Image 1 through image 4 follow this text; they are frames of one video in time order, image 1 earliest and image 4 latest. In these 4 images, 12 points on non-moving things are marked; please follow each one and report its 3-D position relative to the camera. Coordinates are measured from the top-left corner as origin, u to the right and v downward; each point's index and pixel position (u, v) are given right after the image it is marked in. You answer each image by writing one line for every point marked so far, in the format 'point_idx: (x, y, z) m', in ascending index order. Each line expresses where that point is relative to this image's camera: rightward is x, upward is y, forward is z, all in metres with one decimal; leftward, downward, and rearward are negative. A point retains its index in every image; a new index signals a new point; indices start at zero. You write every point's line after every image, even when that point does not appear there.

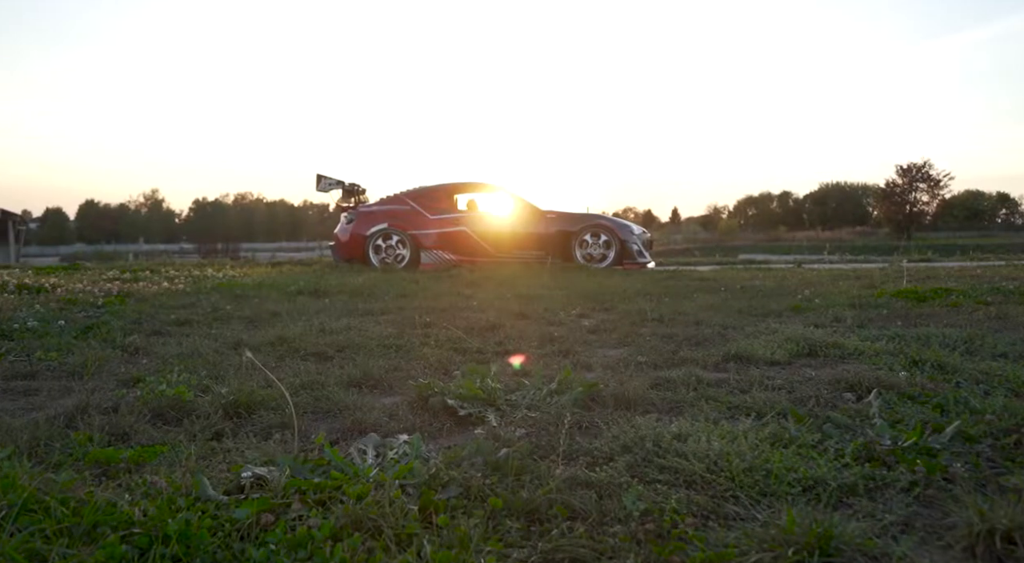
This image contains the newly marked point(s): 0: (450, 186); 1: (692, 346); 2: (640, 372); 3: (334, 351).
0: (-1.2, +1.9, +13.3) m
1: (+1.1, -0.4, +4.2) m
2: (+0.6, -0.5, +3.4) m
3: (-1.1, -0.4, +4.0) m
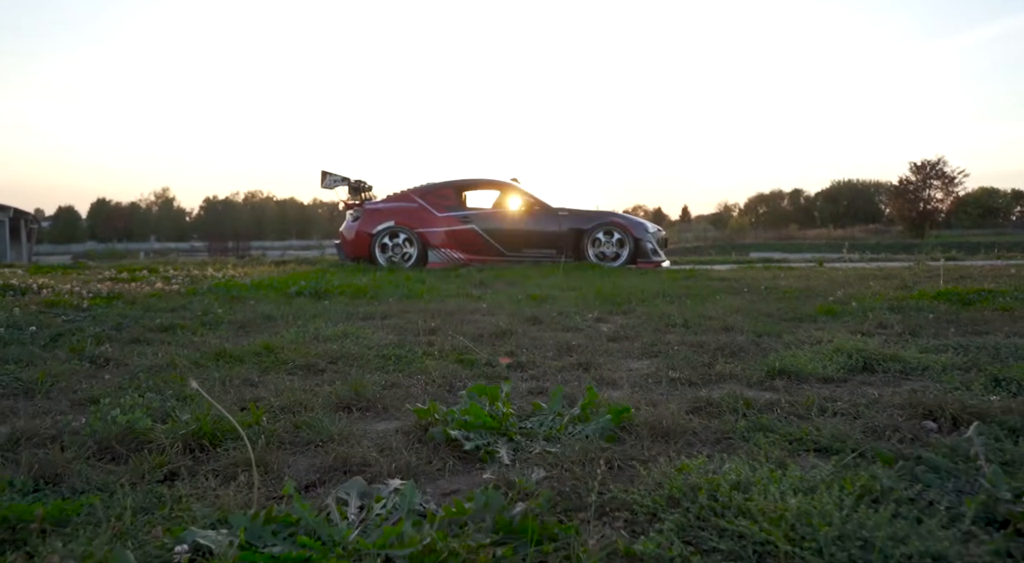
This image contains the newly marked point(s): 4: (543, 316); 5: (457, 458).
0: (-1.0, +1.9, +12.8) m
1: (+1.2, -0.4, +3.8) m
2: (+0.7, -0.5, +2.9) m
3: (-1.0, -0.4, +3.6) m
4: (+0.3, -0.3, +5.8) m
5: (-0.2, -0.6, +2.2) m
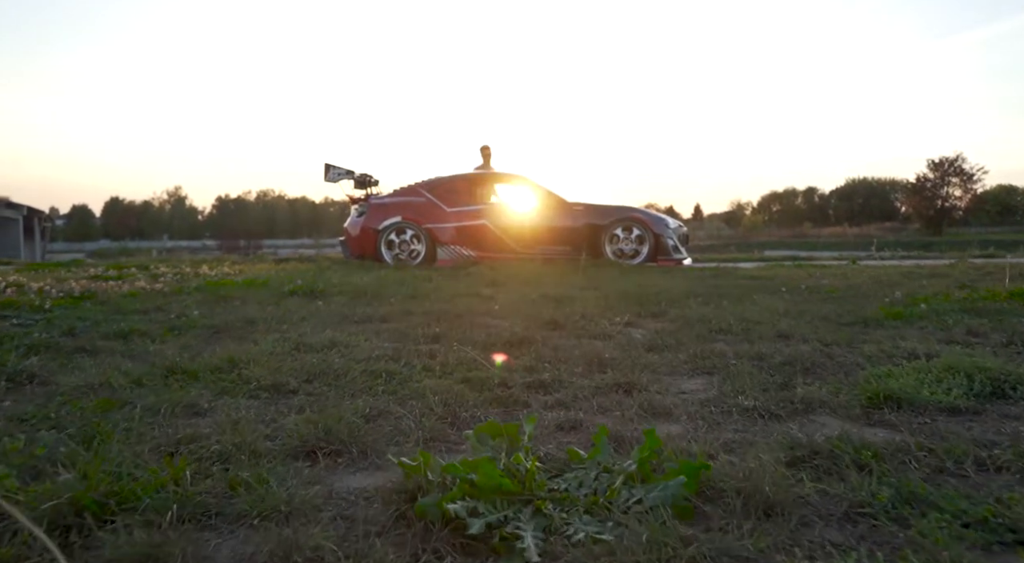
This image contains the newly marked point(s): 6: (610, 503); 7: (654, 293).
0: (-0.8, +1.9, +12.1) m
1: (+1.3, -0.4, +3.0) m
2: (+0.8, -0.5, +2.2) m
3: (-0.9, -0.4, +2.9) m
4: (+0.4, -0.3, +5.1) m
5: (-0.1, -0.6, +1.4) m
6: (+0.2, -0.5, +1.6) m
7: (+1.6, -0.1, +7.4) m
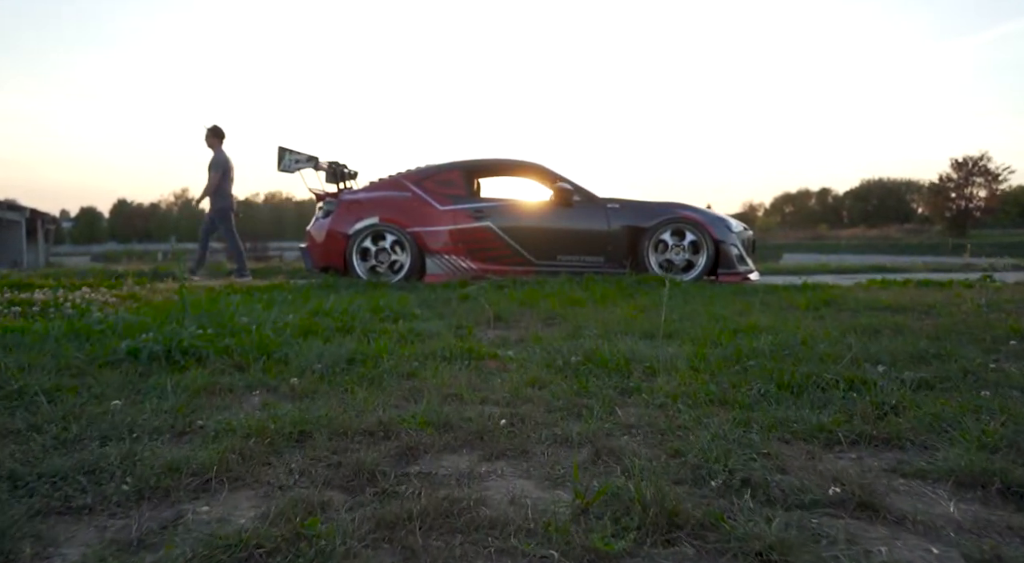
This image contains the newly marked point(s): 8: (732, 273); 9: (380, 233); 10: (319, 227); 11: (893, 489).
0: (-0.6, +1.6, +8.8) m
1: (+1.4, -0.7, -0.4) m
2: (+0.8, -0.8, -1.2) m
3: (-0.8, -0.7, -0.5) m
4: (+0.5, -0.6, +1.7) m
5: (-0.1, -0.9, -1.9) m
6: (+0.3, -0.8, -1.8) m
7: (+1.7, -0.4, +4.0) m
8: (+2.9, +0.1, +8.4) m
9: (-1.7, +0.6, +8.6) m
10: (-2.6, +0.7, +9.0) m
11: (+1.2, -0.6, +2.0) m
